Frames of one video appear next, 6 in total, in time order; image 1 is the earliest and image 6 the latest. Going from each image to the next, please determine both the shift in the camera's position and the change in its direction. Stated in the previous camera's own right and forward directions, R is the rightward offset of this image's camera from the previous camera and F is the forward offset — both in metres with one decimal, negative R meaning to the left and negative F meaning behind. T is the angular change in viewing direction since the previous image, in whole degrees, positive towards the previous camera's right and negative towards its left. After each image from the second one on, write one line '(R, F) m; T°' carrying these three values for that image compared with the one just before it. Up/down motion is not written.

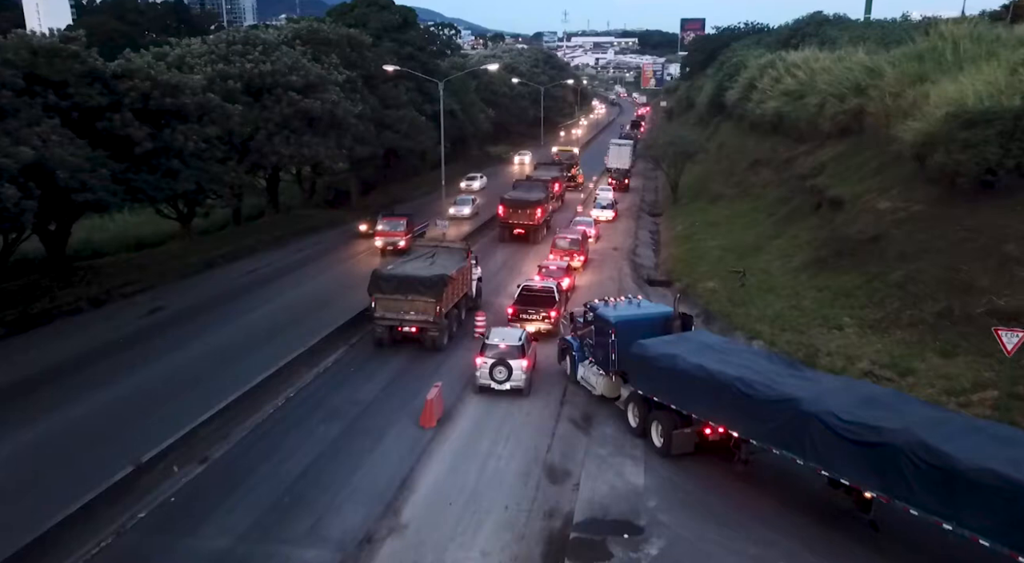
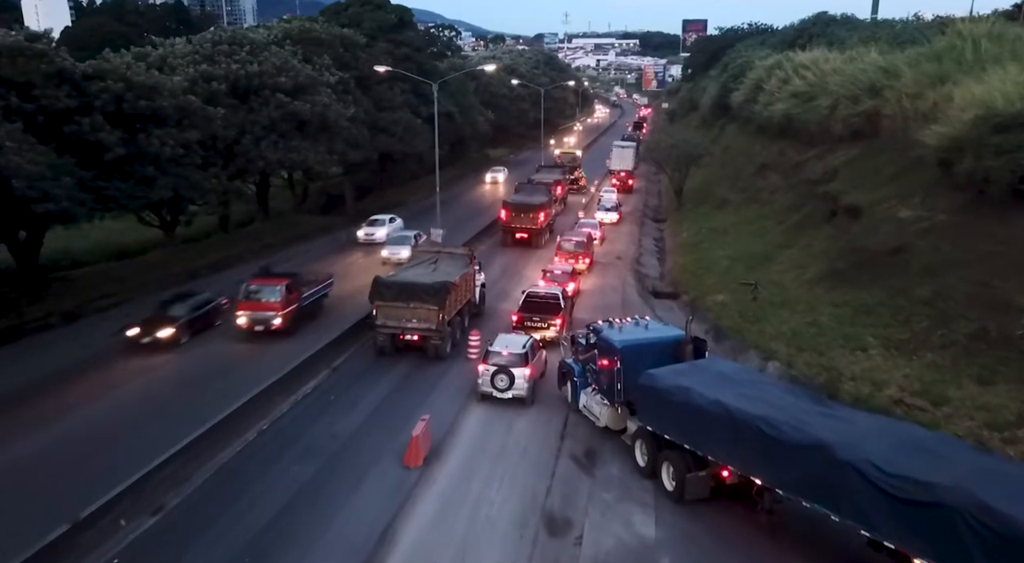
(+0.1, +1.9) m; 0°
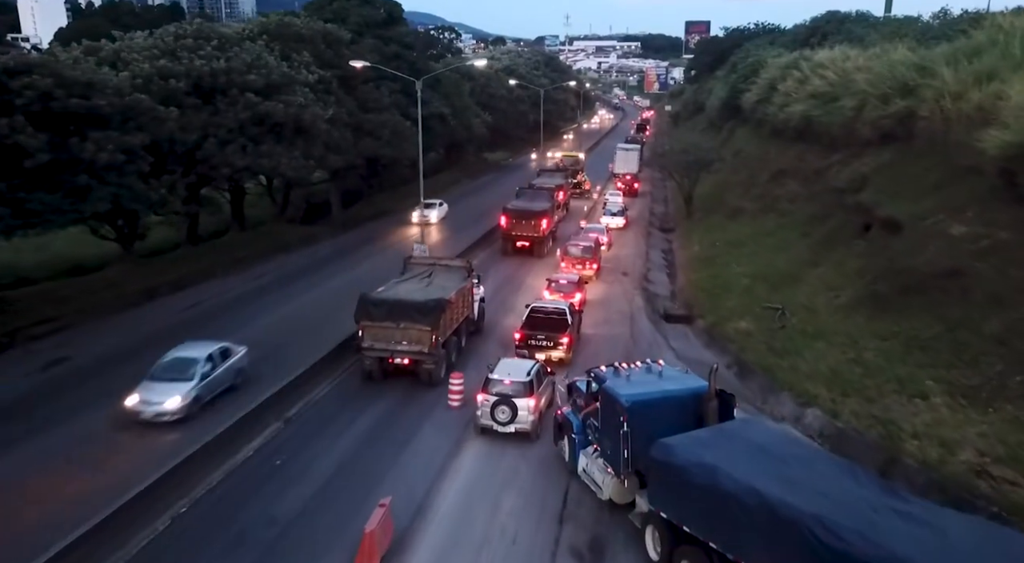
(+0.3, +3.9) m; 0°
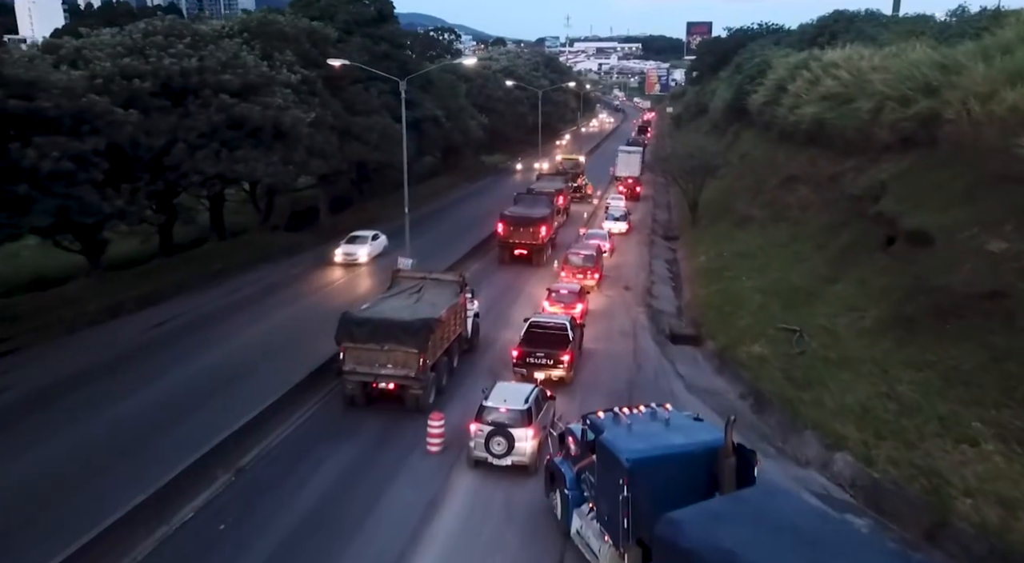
(+0.3, +2.5) m; 0°
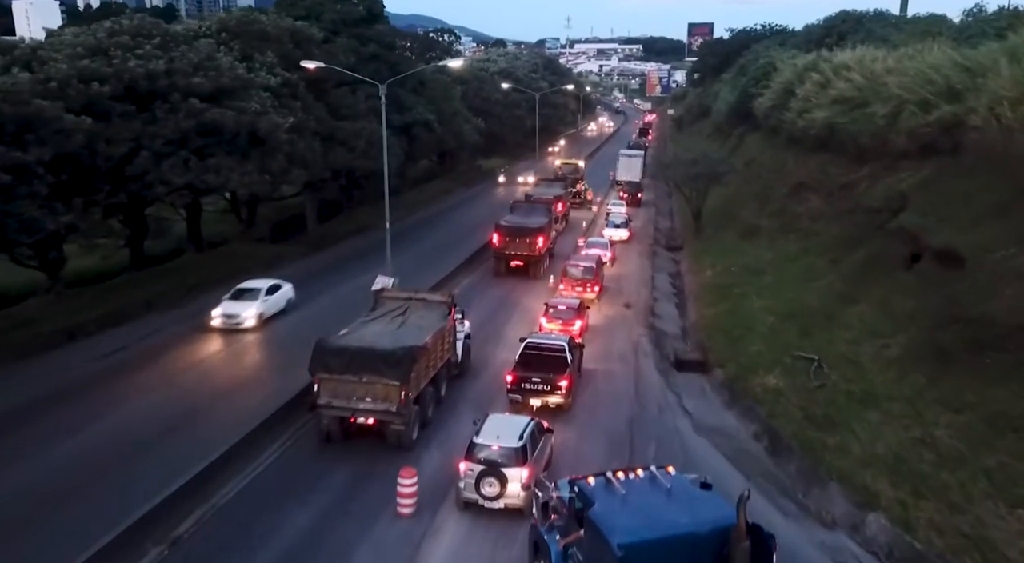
(+0.3, +2.4) m; 0°
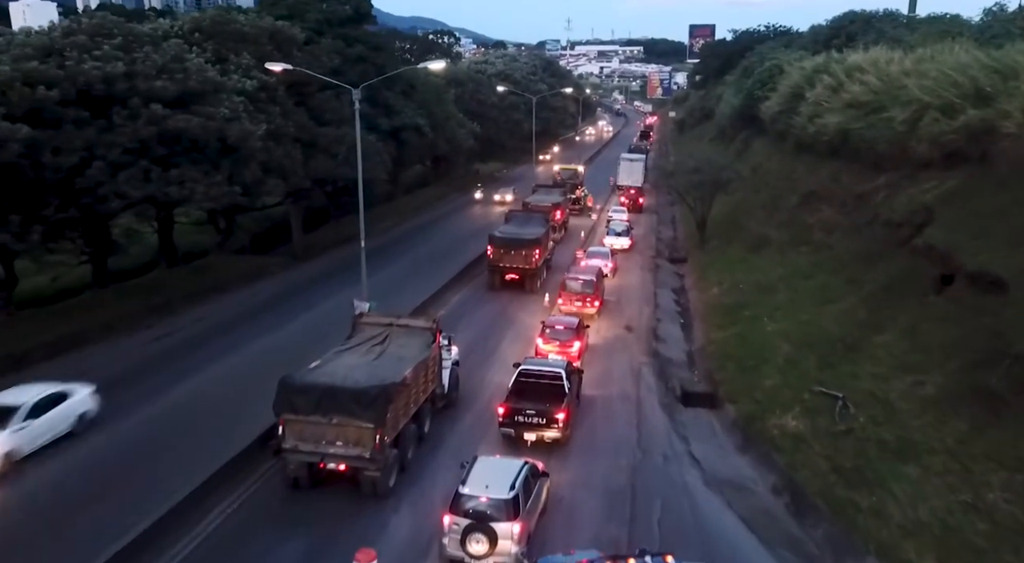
(+0.3, +2.5) m; 0°
